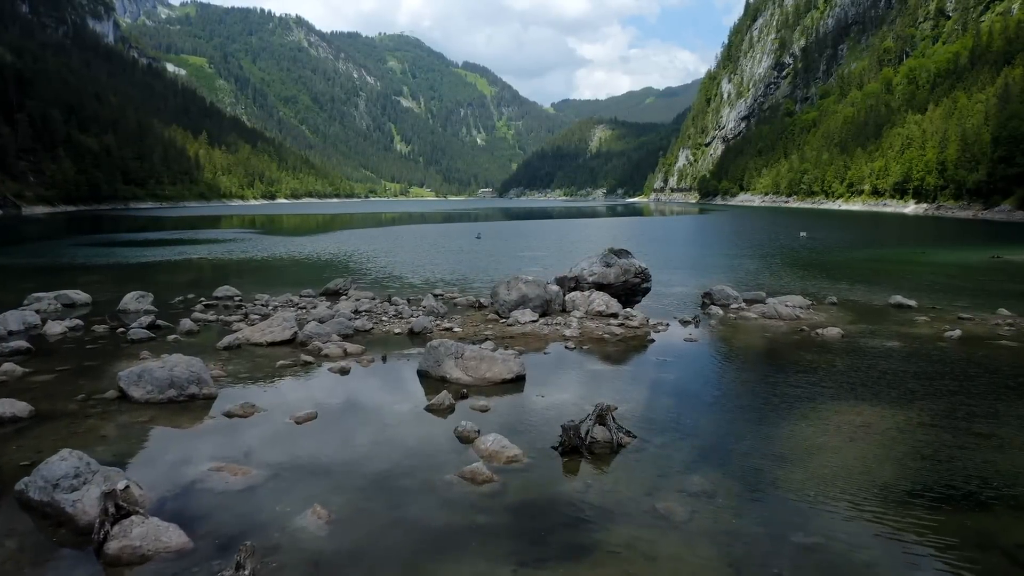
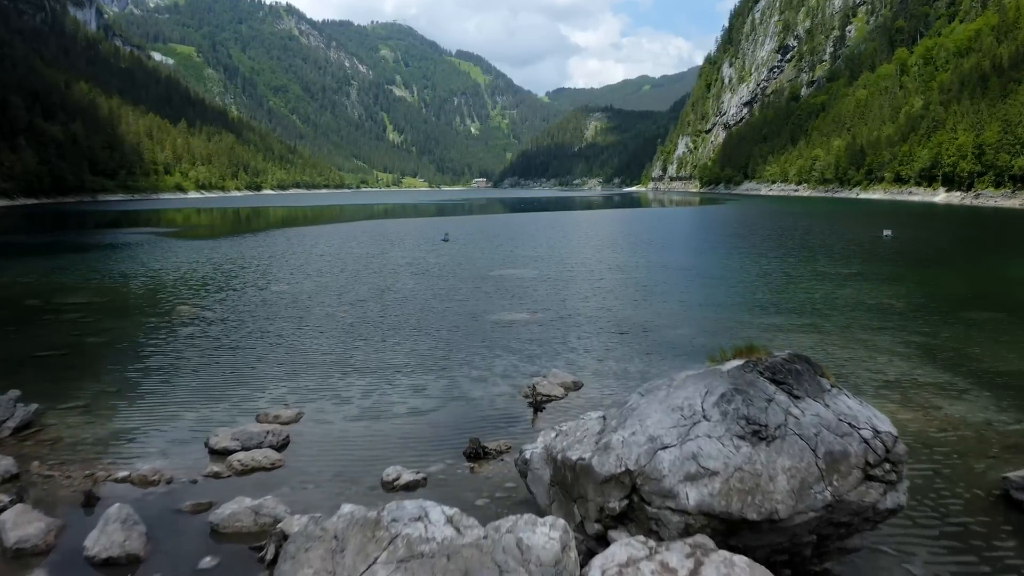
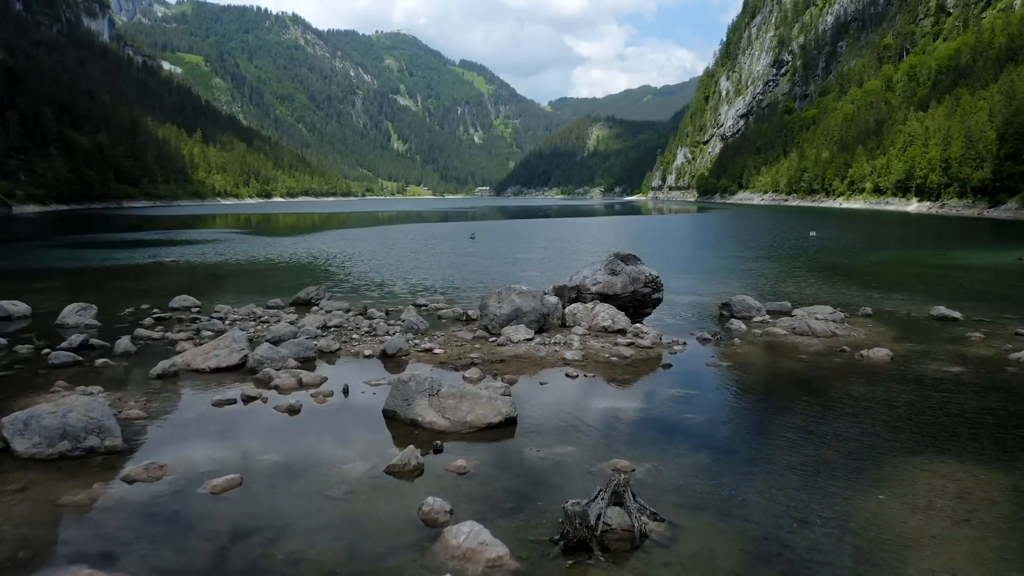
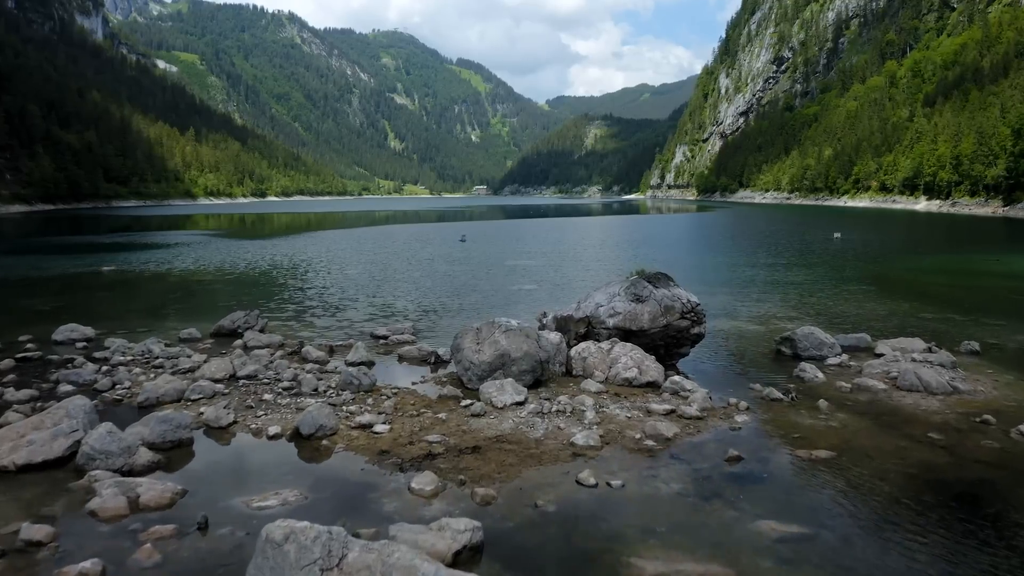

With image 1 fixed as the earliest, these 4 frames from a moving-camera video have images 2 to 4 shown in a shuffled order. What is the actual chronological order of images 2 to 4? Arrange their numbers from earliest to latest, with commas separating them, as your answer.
3, 4, 2
